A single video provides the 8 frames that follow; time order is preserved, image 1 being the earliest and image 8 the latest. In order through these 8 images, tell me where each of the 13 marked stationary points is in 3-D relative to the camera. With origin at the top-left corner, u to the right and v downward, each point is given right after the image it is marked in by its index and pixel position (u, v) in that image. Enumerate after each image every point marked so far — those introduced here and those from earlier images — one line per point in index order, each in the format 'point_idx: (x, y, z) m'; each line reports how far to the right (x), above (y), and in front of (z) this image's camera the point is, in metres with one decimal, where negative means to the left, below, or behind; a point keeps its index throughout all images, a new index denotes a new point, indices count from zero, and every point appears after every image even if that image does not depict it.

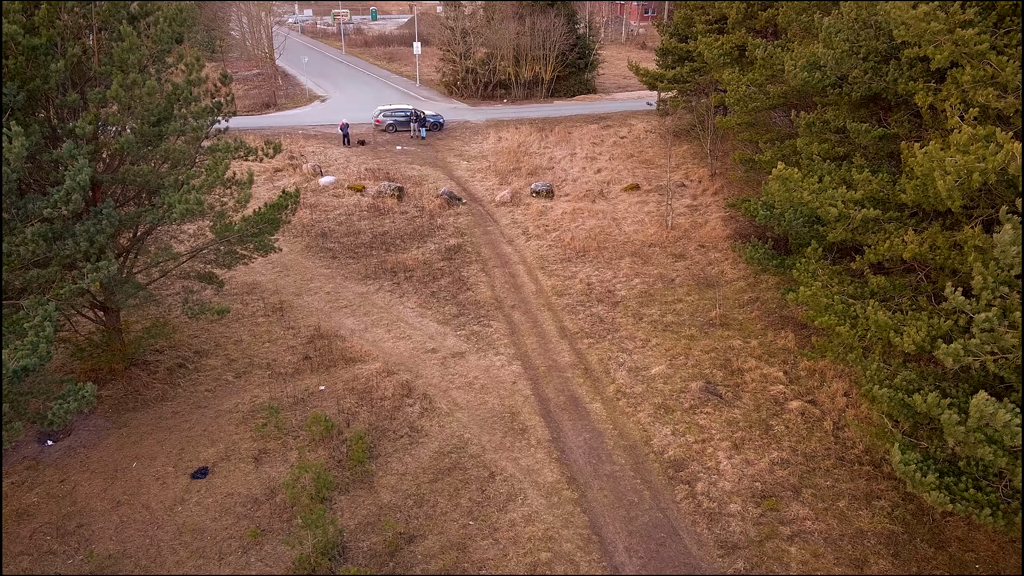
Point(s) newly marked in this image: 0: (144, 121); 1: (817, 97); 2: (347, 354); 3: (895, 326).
0: (-5.2, +2.4, +10.6) m
1: (+5.3, +3.3, +12.9) m
2: (-2.9, -1.2, +13.0) m
3: (+4.3, -0.5, +8.3) m
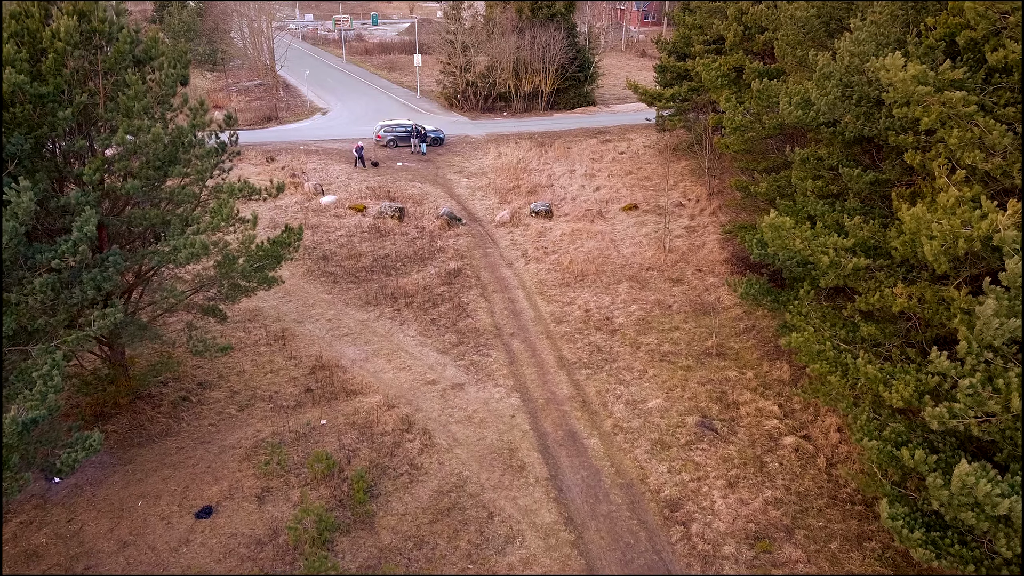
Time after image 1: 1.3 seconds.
0: (-5.3, +1.8, +10.8) m
1: (+5.2, +2.7, +13.1) m
2: (-2.9, -1.7, +13.1) m
3: (+4.2, -1.0, +8.5) m
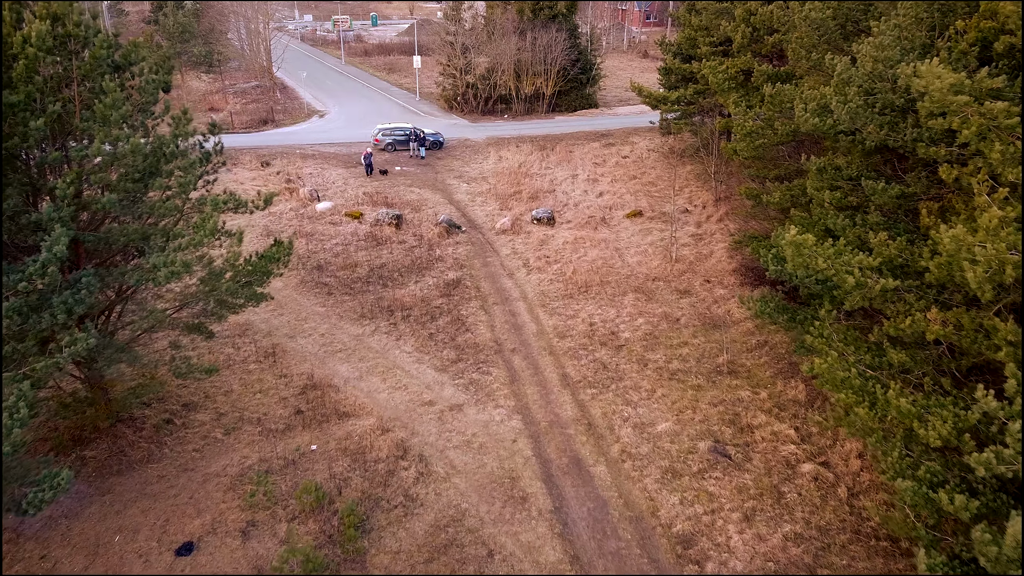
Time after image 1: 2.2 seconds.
0: (-5.2, +1.5, +10.1) m
1: (+5.3, +2.5, +12.4) m
2: (-2.9, -2.0, +12.5) m
3: (+4.3, -1.3, +7.8) m
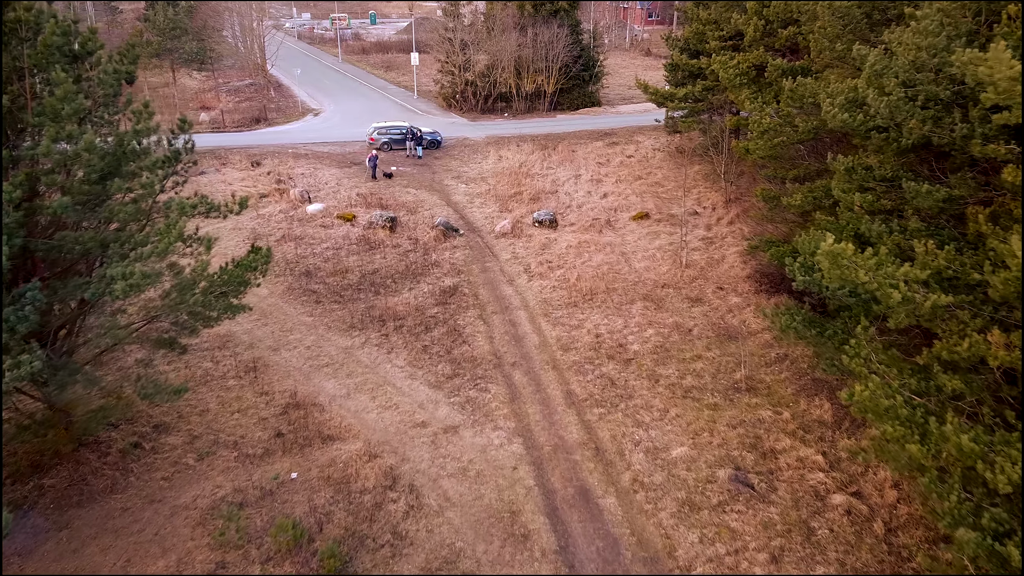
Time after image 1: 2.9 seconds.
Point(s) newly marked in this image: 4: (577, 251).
0: (-5.2, +1.3, +9.1) m
1: (+5.3, +2.3, +11.4) m
2: (-2.9, -2.2, +11.4) m
3: (+4.3, -1.5, +6.7) m
4: (+1.7, +1.0, +19.0) m
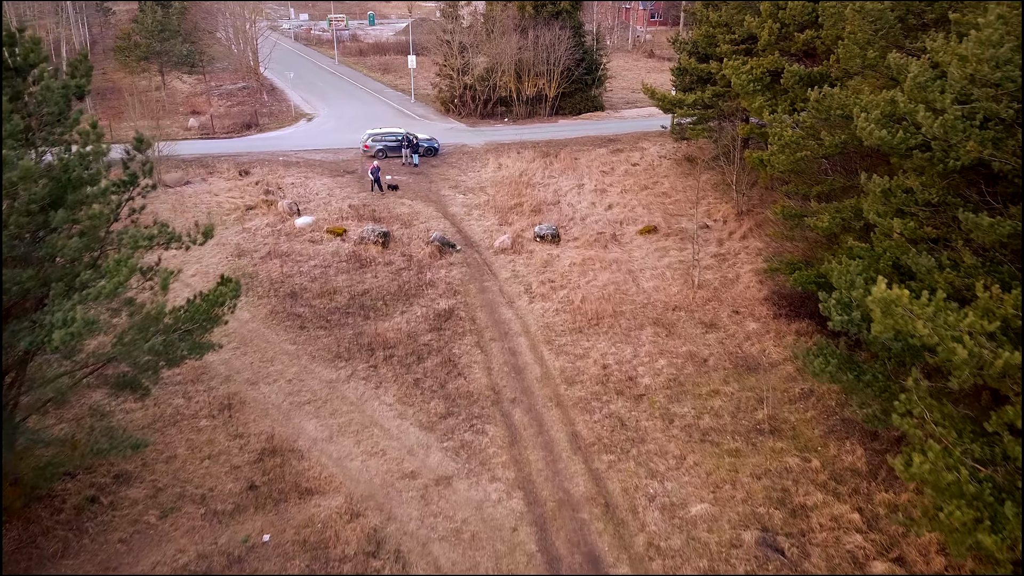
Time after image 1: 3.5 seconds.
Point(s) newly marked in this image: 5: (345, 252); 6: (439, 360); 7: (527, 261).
0: (-5.2, +0.8, +7.9) m
1: (+5.3, +1.8, +10.2) m
2: (-2.9, -2.7, +10.3) m
3: (+4.2, -2.0, +5.6) m
4: (+1.7, +0.5, +17.8) m
5: (-4.2, +0.9, +18.5) m
6: (-1.3, -1.3, +13.5) m
7: (+0.4, +0.7, +18.5) m
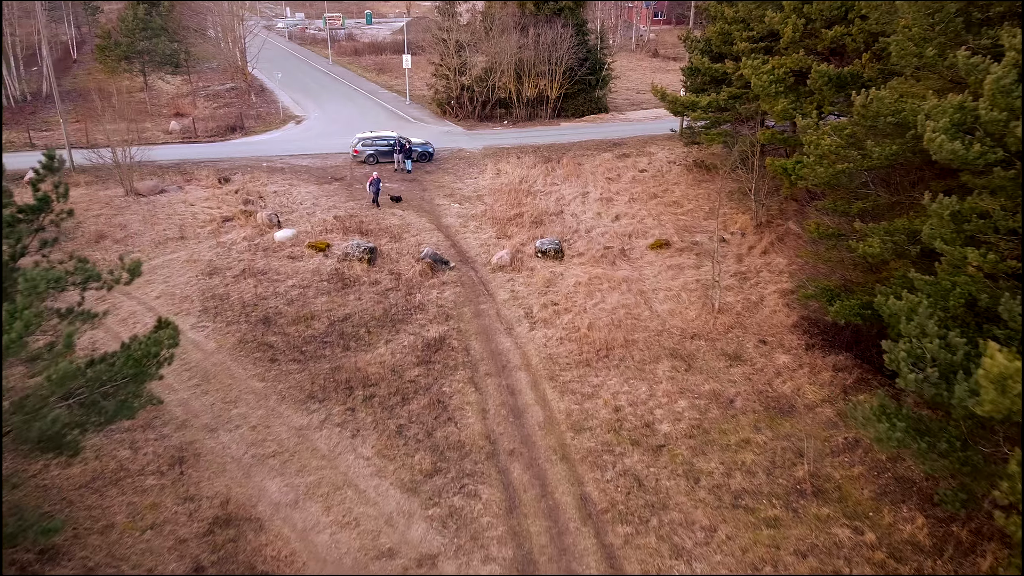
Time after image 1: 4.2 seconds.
0: (-5.3, +0.4, +6.2) m
1: (+5.2, +1.3, +8.5) m
2: (-2.9, -3.2, +8.6) m
3: (+4.2, -2.5, +3.9) m
4: (+1.6, 0.0, +16.1) m
5: (-4.2, +0.4, +16.8) m
6: (-1.4, -1.8, +11.8) m
7: (+0.3, +0.2, +16.8) m
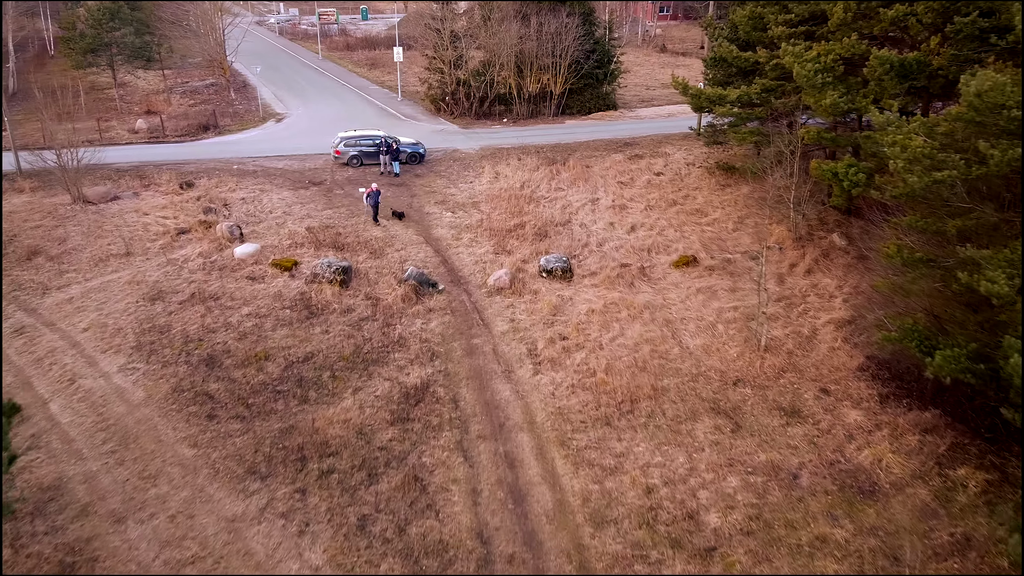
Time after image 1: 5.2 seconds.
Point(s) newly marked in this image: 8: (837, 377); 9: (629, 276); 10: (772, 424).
0: (-5.3, -0.2, +3.5) m
1: (+5.2, +0.8, +5.8) m
2: (-2.9, -3.7, +5.9) m
3: (+4.2, -3.0, +1.2) m
4: (+1.6, -0.5, +13.4) m
5: (-4.2, -0.1, +14.2) m
6: (-1.4, -2.4, +9.1) m
7: (+0.3, -0.3, +14.1) m
8: (+4.9, -1.3, +11.3) m
9: (+2.4, +0.2, +15.1) m
10: (+3.6, -1.9, +10.3) m
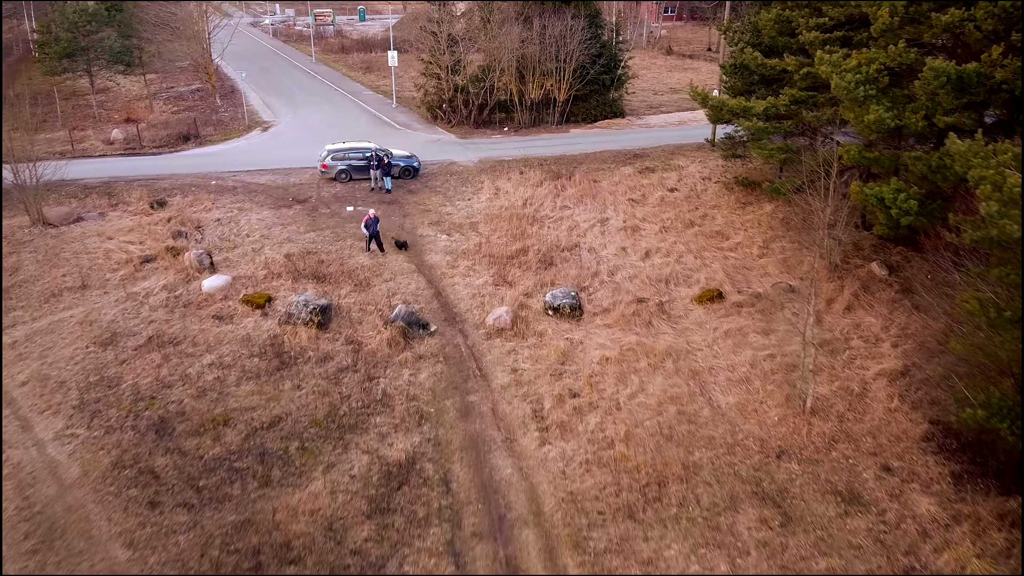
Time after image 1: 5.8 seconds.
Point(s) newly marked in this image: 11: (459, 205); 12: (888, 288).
0: (-5.3, -0.9, +1.8) m
1: (+5.2, +0.1, +4.1) m
2: (-2.9, -4.4, +4.2) m
3: (+4.2, -3.7, -0.6) m
4: (+1.7, -1.3, +11.7) m
5: (-4.2, -0.8, +12.4) m
6: (-1.3, -3.1, +7.4) m
7: (+0.4, -1.1, +12.4) m
8: (+5.0, -2.0, +9.6) m
9: (+2.4, -0.5, +13.4) m
10: (+3.6, -2.6, +8.5) m
11: (-1.4, +2.1, +19.4) m
12: (+7.0, 0.0, +13.9) m
